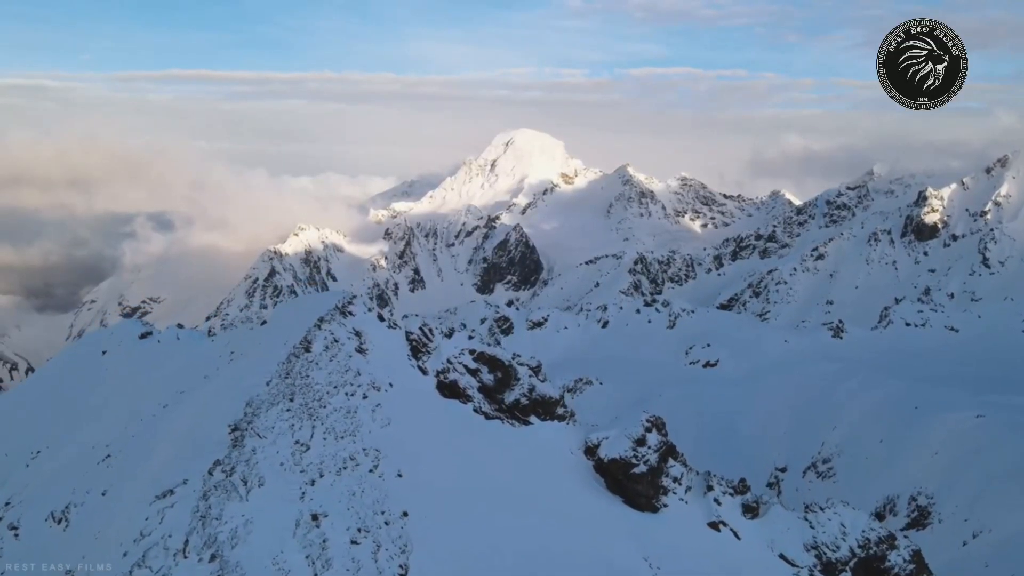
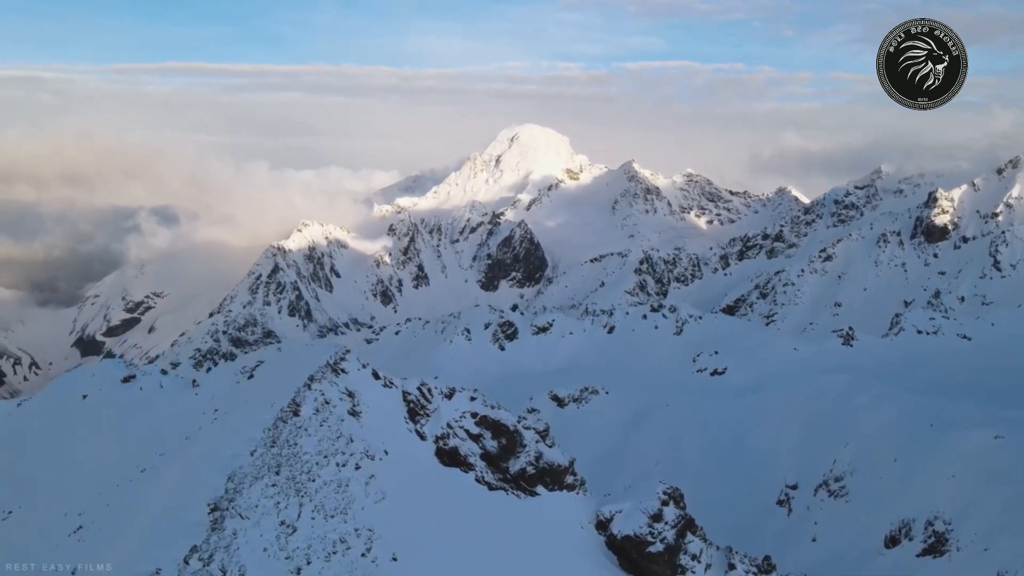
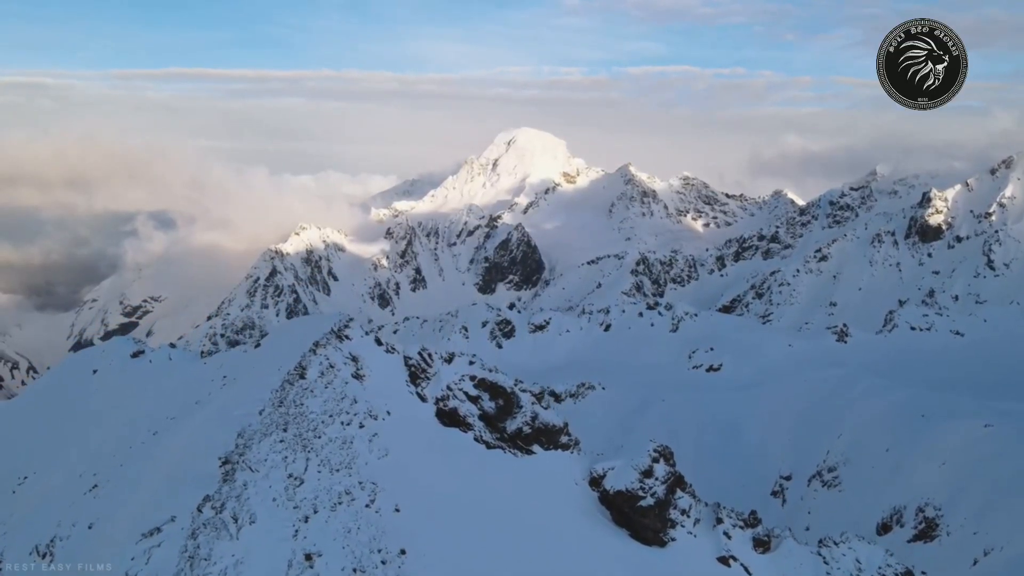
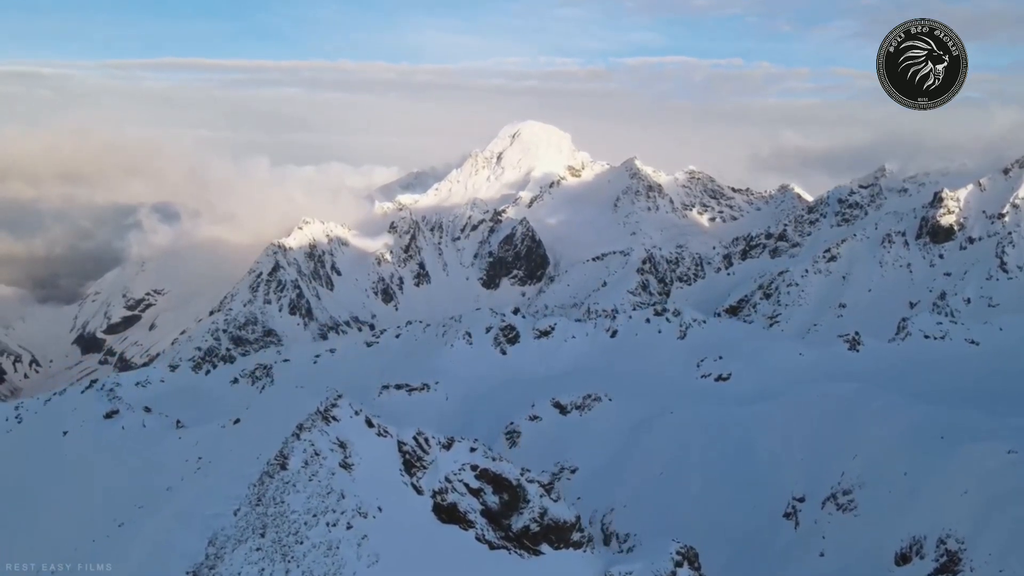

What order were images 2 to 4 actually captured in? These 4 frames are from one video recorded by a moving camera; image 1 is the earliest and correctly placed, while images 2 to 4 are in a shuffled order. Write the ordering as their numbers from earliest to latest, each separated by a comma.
3, 2, 4
